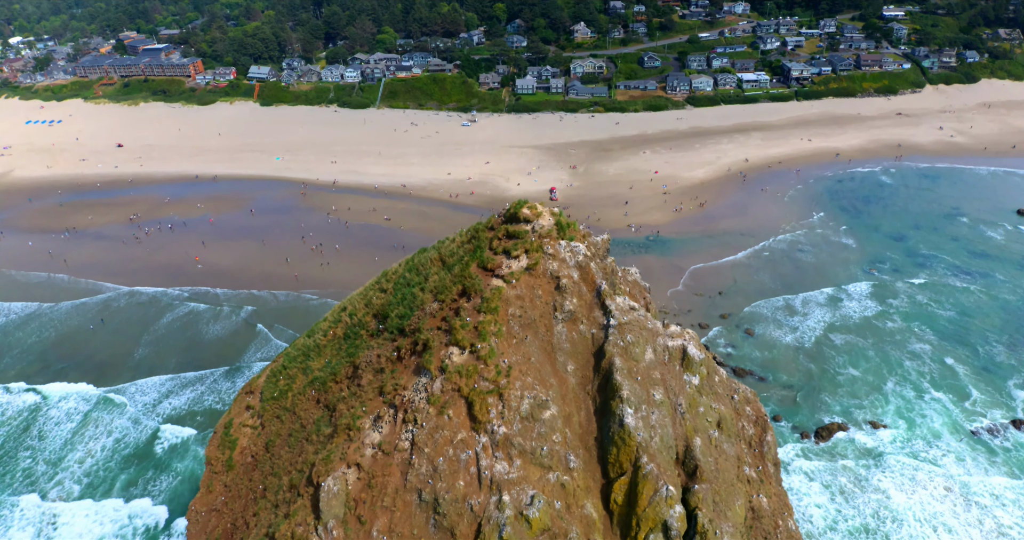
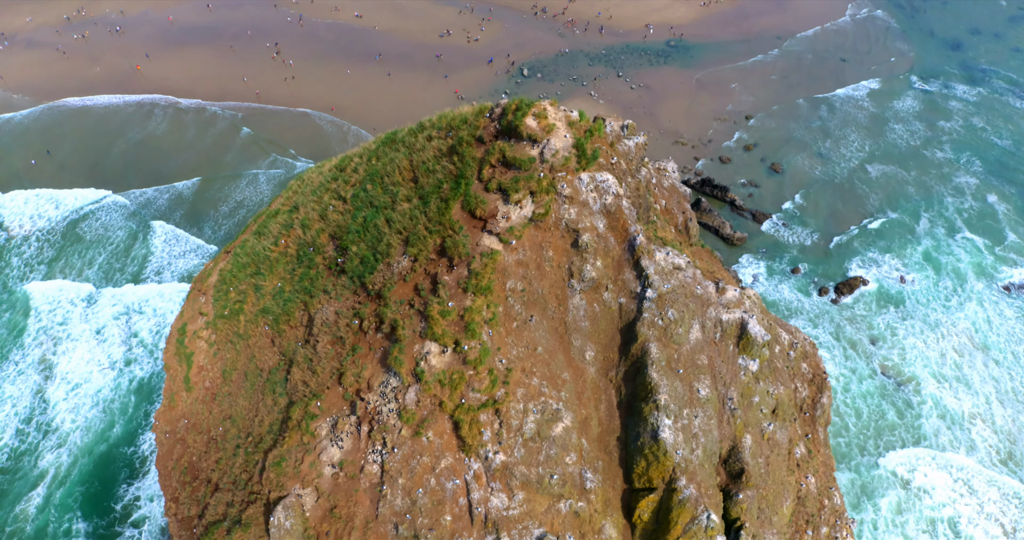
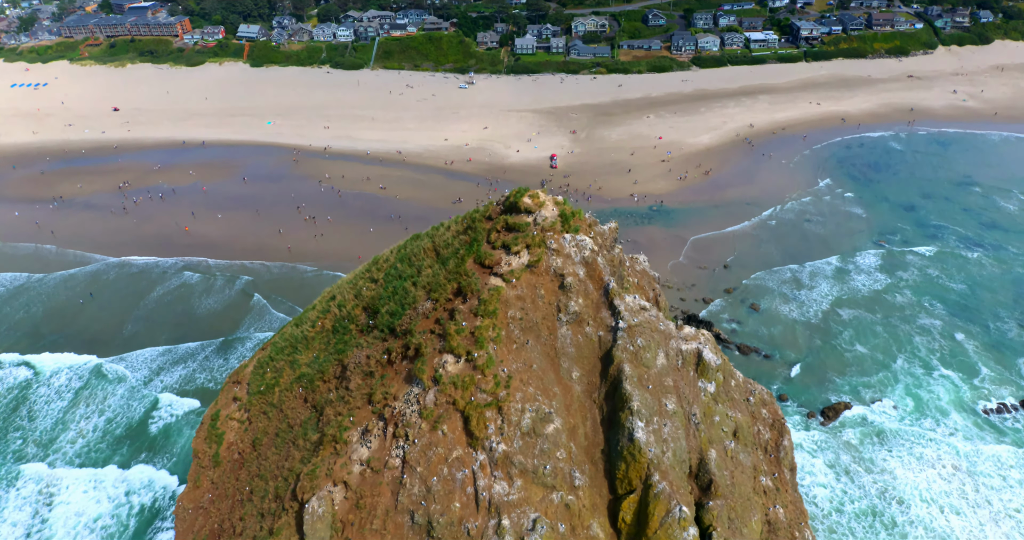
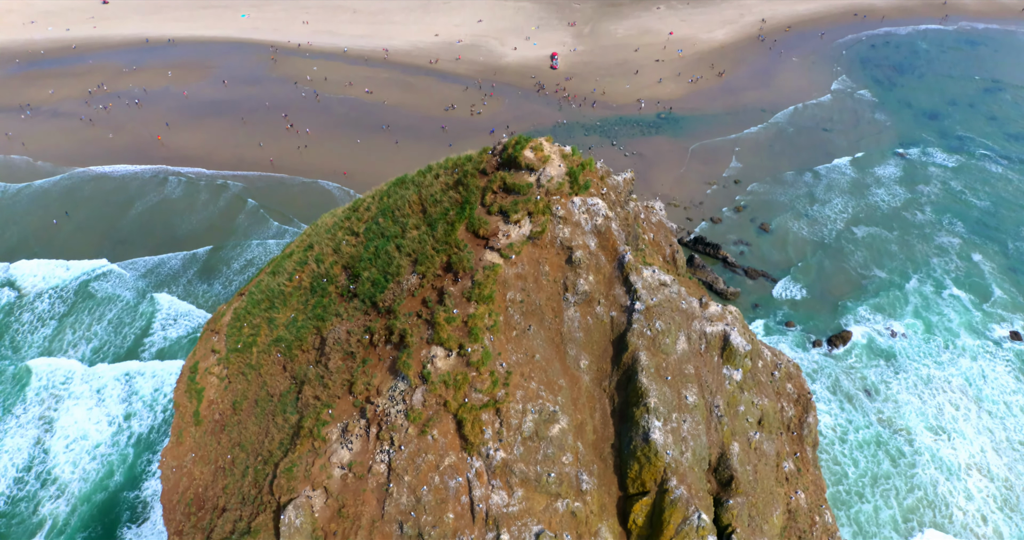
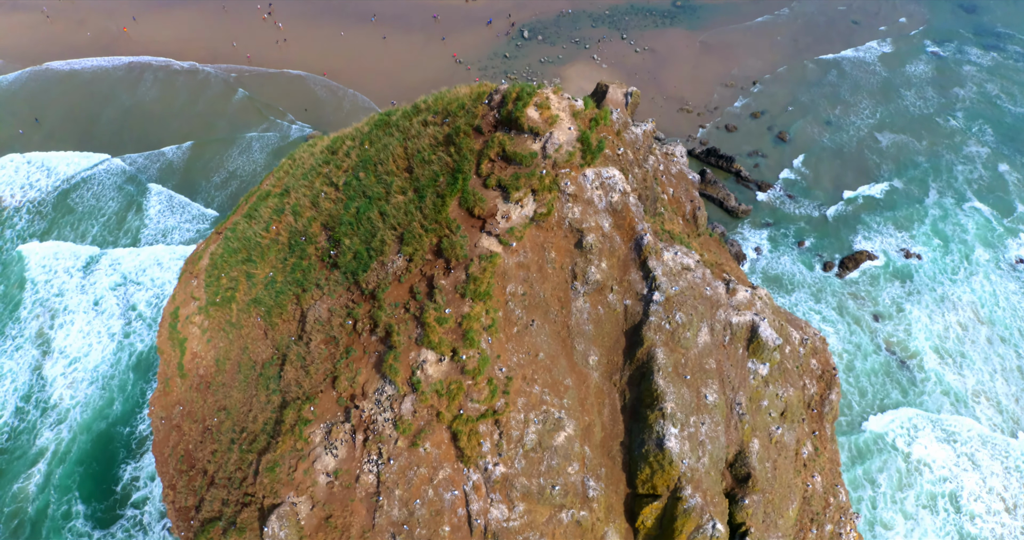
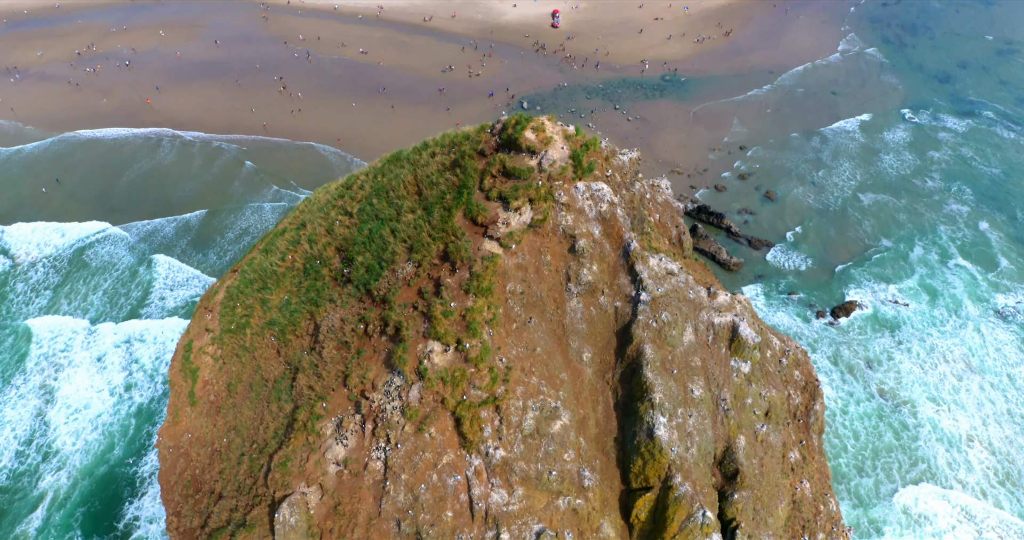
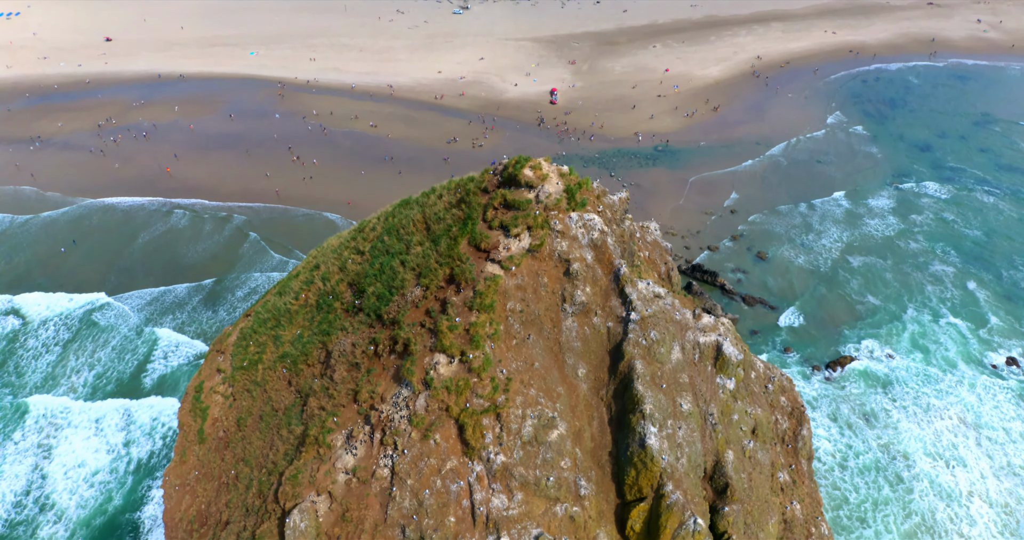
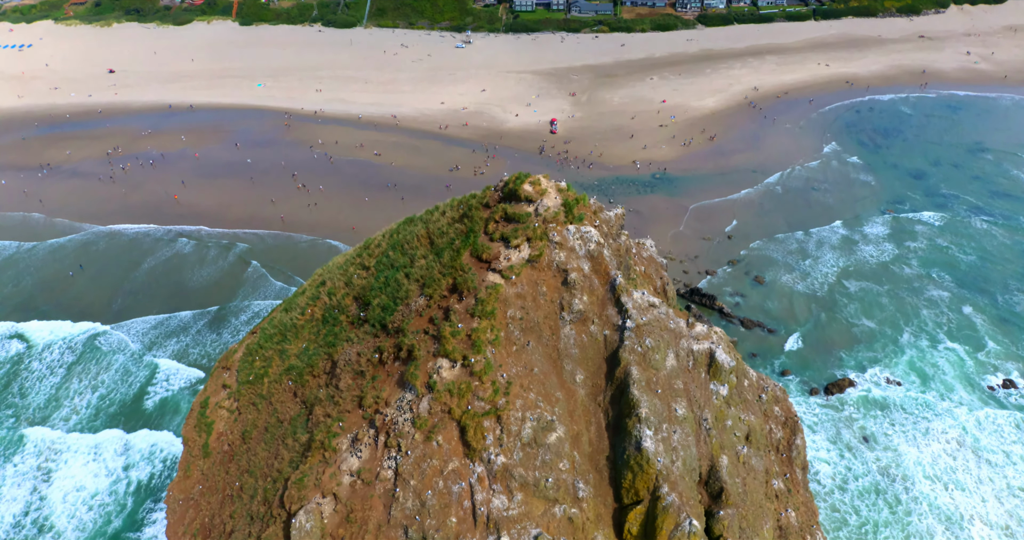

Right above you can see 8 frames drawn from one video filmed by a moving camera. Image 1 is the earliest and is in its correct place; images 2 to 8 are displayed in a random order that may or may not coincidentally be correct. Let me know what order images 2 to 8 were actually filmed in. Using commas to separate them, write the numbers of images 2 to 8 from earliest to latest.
3, 8, 7, 4, 6, 2, 5
